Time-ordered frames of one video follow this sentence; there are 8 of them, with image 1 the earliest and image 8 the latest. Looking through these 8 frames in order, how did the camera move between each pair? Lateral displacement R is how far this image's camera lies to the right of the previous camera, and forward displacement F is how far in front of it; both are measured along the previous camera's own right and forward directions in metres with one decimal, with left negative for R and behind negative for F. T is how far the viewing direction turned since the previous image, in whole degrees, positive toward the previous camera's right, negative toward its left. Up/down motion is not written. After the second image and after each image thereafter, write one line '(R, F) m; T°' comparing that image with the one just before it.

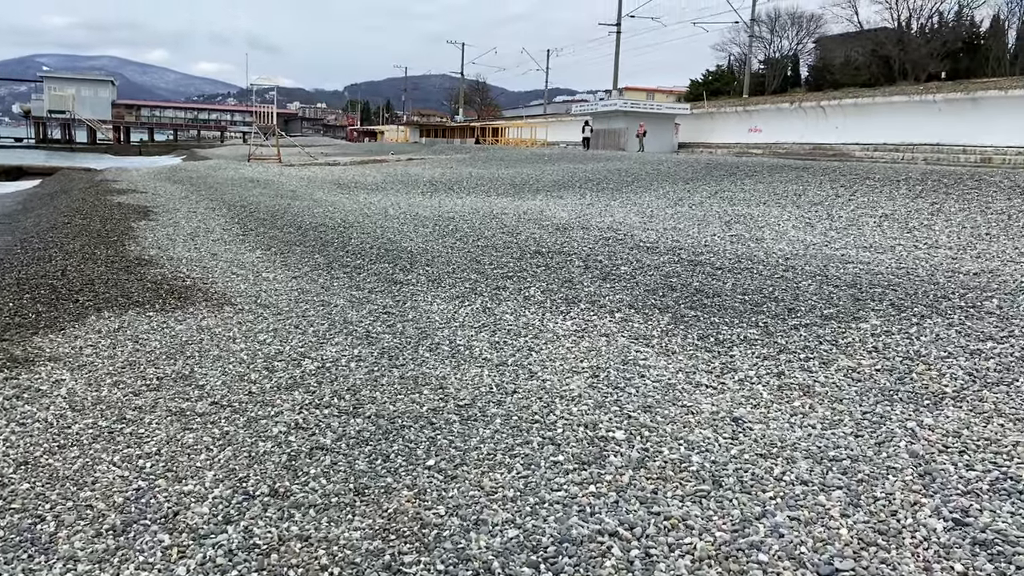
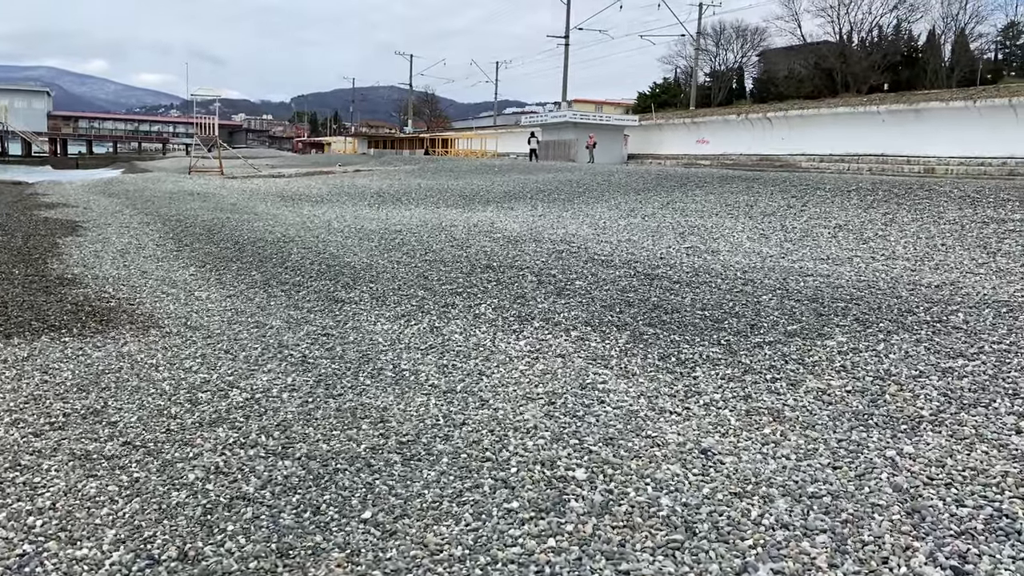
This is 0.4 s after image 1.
(0.0, +0.3) m; +3°
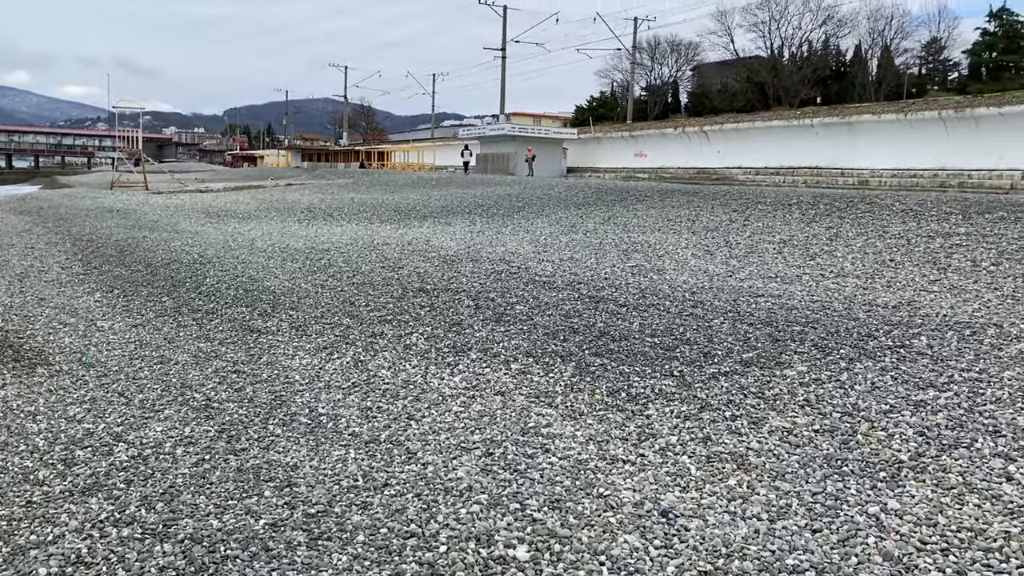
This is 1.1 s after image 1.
(0.0, +0.5) m; +4°
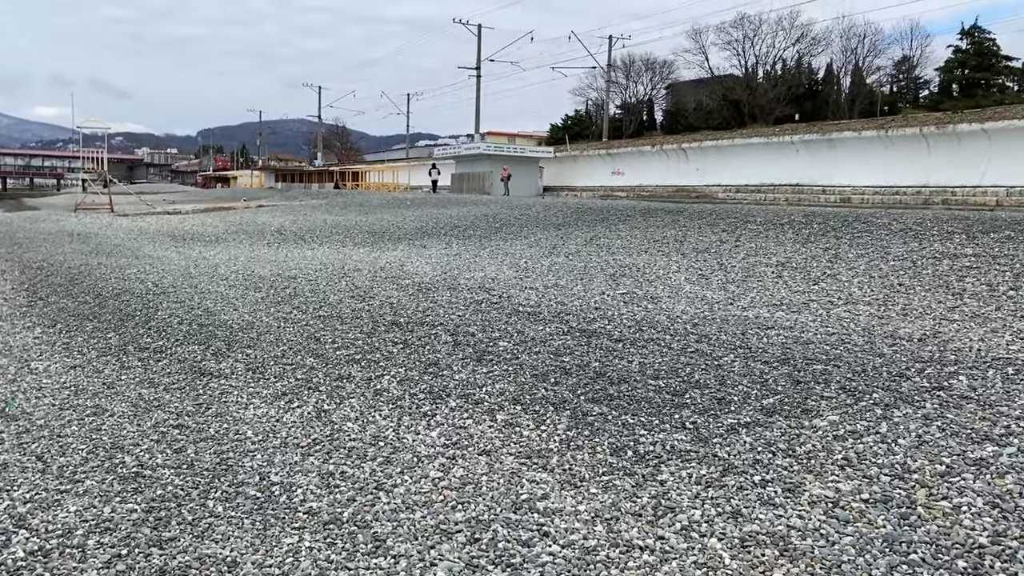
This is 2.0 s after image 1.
(0.0, +0.6) m; +2°
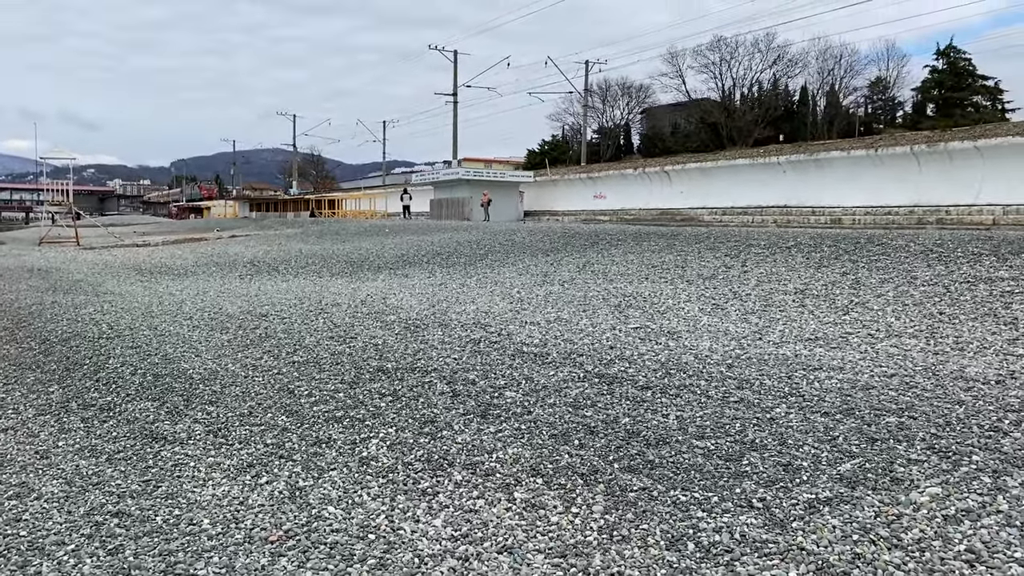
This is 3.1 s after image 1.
(-0.2, +0.8) m; +2°
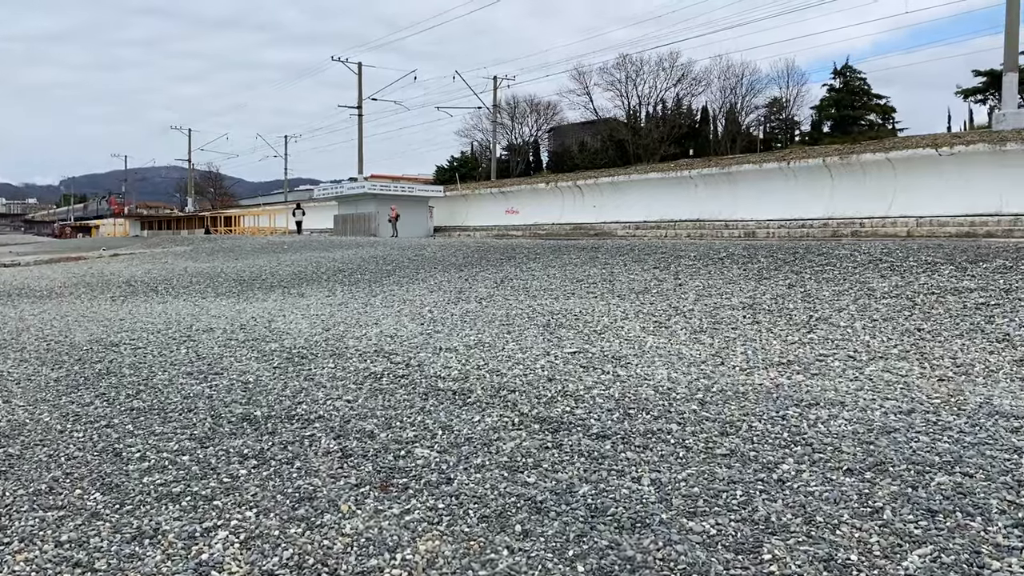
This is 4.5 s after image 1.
(0.0, +1.2) m; +6°
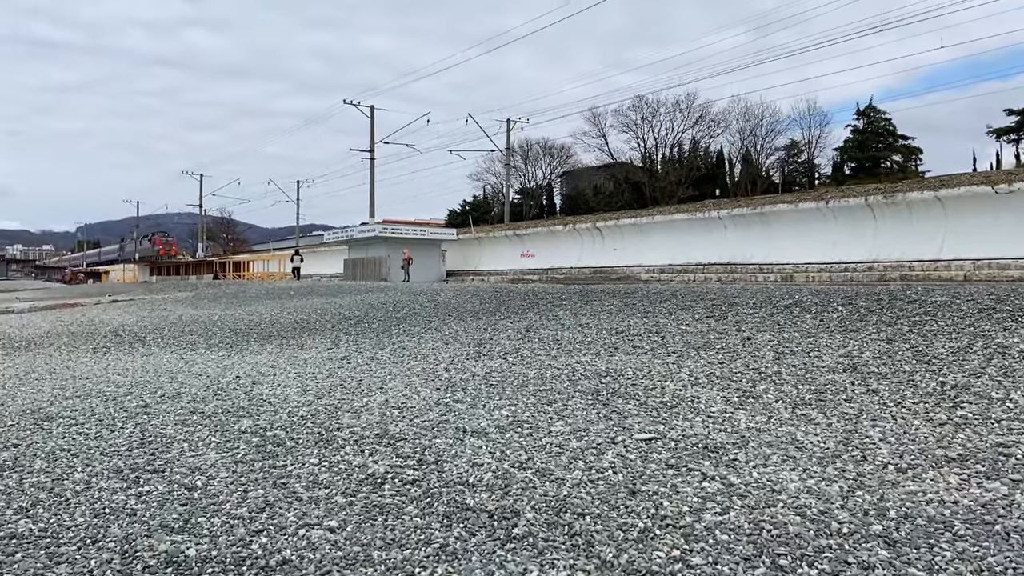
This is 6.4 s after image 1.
(-0.2, +1.4) m; -1°
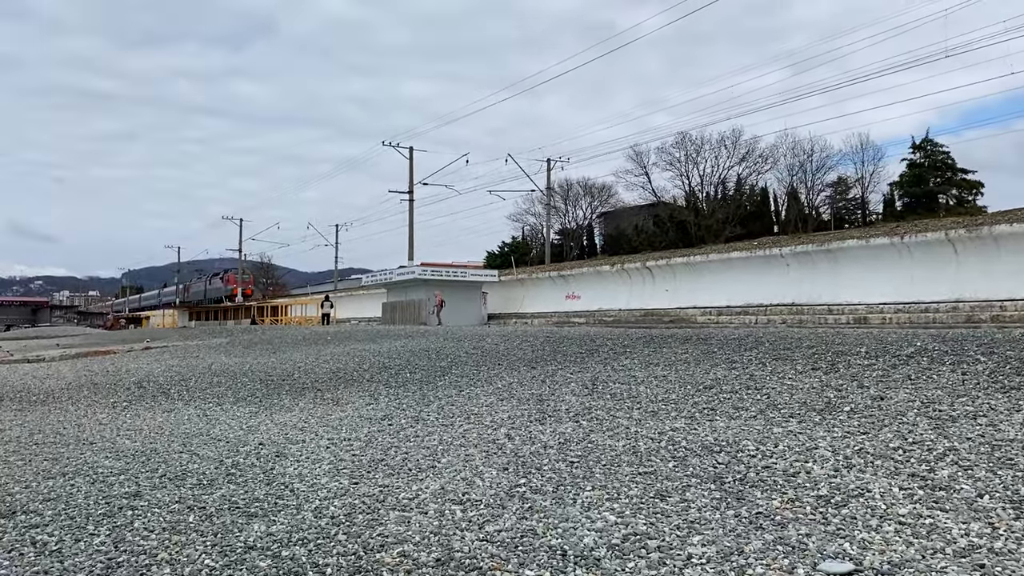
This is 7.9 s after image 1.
(-0.3, +1.3) m; -2°
